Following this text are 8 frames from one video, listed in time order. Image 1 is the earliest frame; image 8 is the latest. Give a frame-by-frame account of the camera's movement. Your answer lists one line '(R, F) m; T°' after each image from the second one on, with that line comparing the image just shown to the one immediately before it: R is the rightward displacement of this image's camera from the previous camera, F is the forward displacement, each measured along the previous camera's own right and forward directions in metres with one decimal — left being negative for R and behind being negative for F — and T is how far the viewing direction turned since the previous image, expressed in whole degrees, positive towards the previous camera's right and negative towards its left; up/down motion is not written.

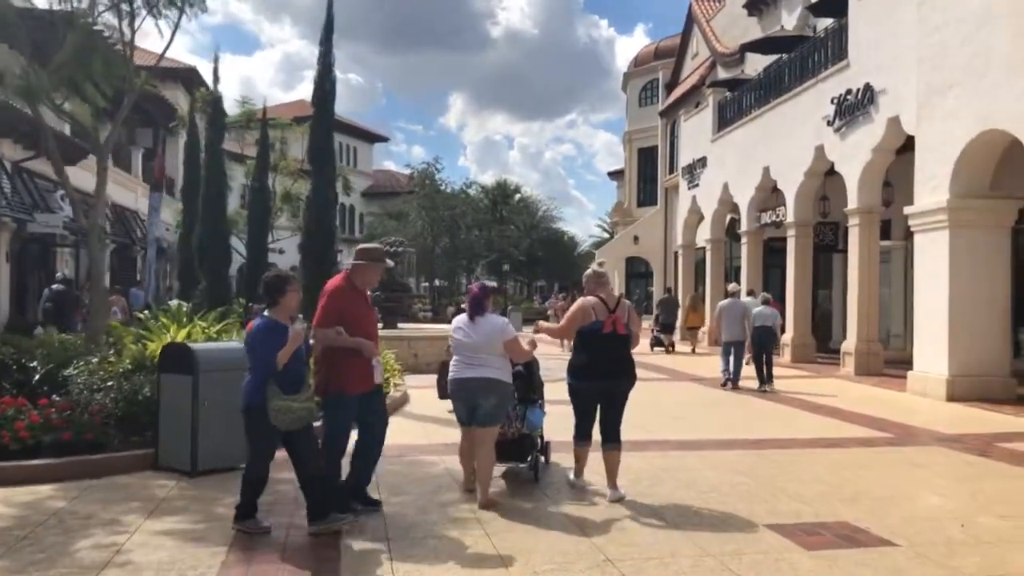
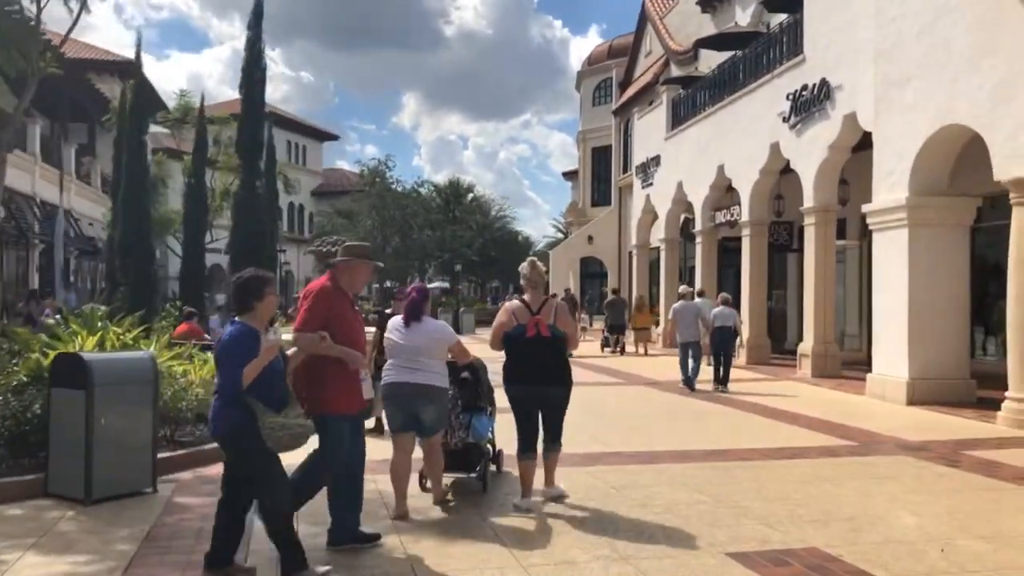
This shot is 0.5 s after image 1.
(+0.1, +0.7) m; +3°
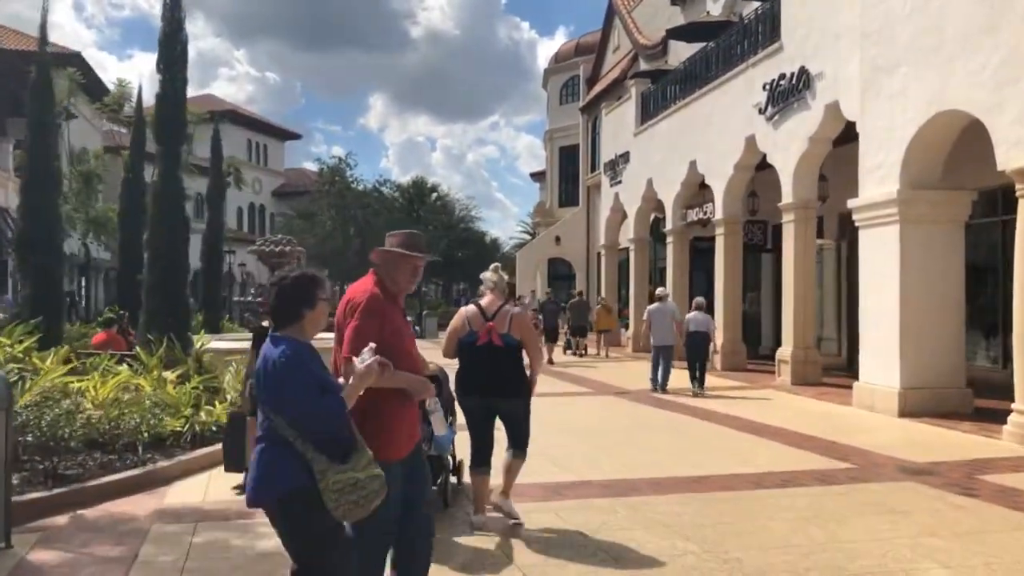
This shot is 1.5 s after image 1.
(+0.2, +1.2) m; +2°
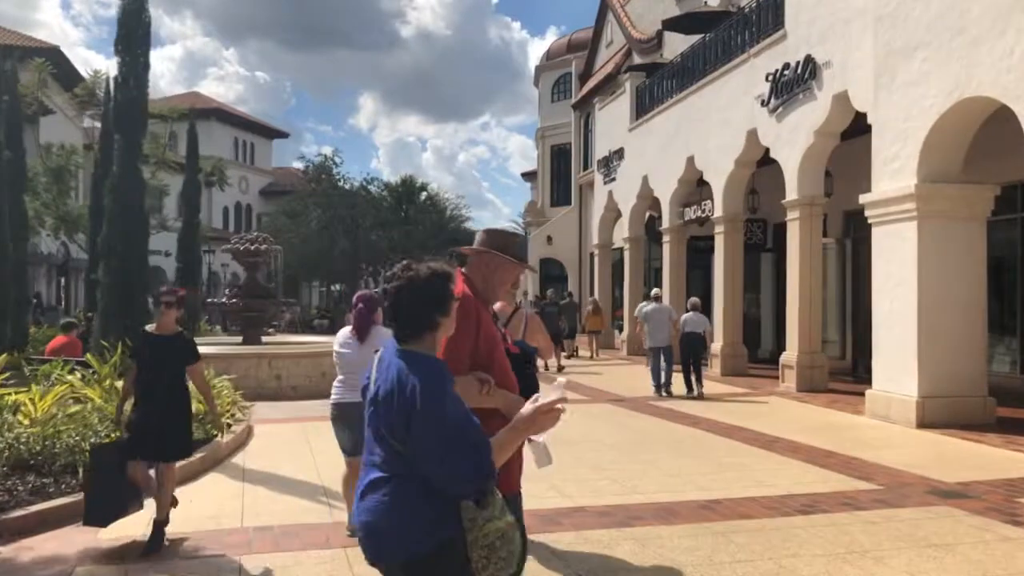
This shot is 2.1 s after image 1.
(0.0, +0.9) m; +1°
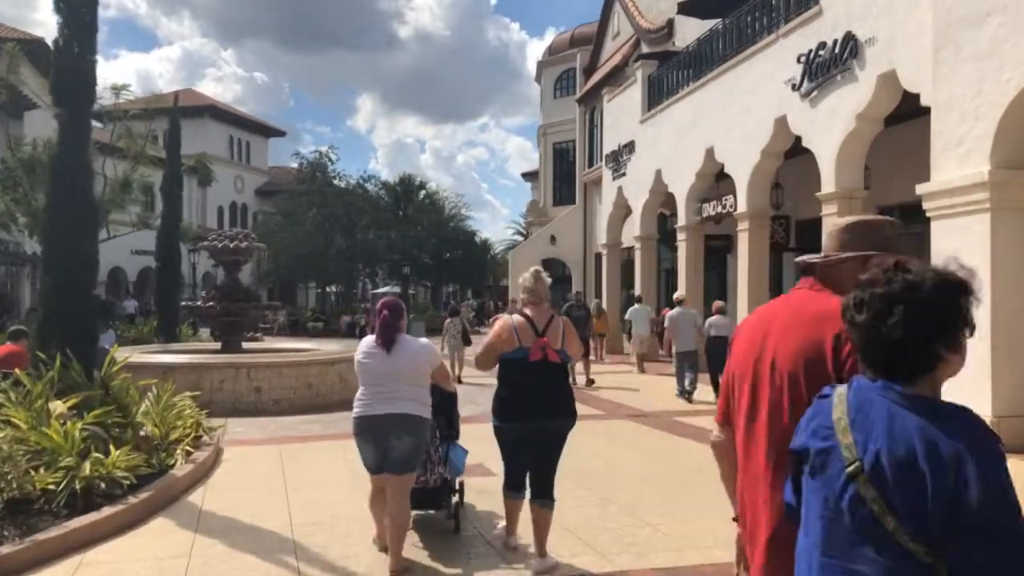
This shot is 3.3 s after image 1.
(-0.1, +1.5) m; 0°
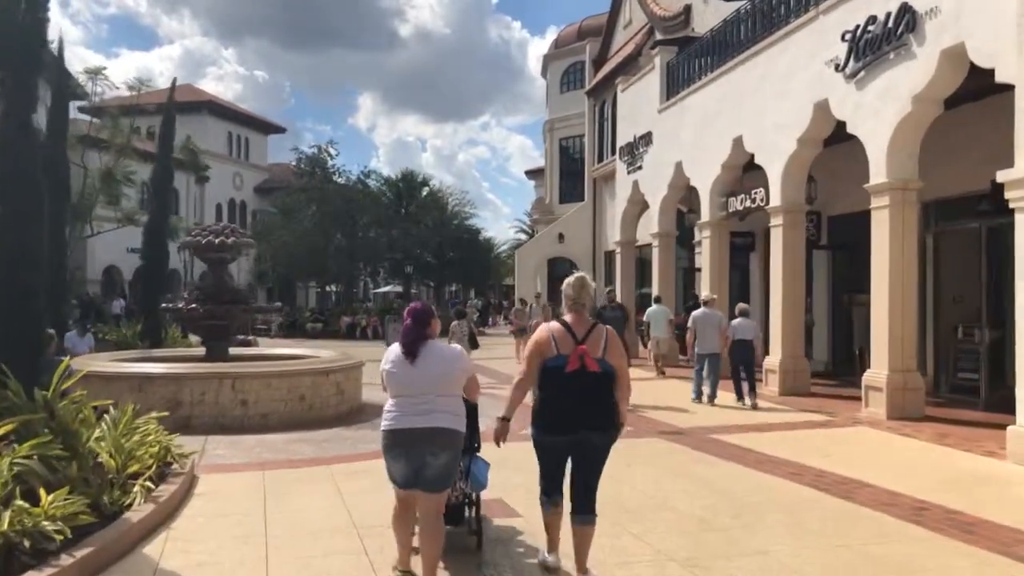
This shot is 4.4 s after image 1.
(-0.2, +1.4) m; 0°
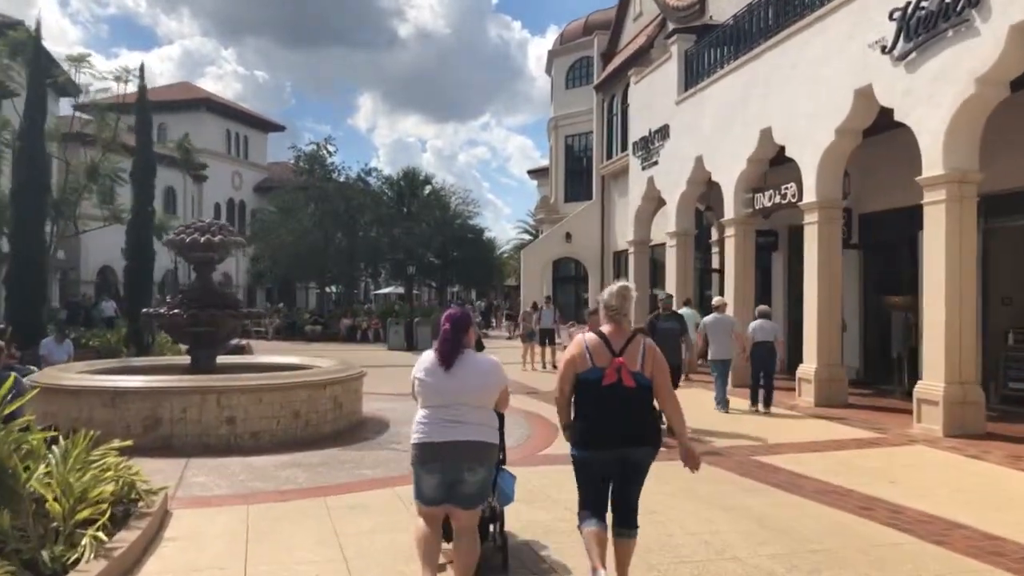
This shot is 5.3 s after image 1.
(-0.2, +1.2) m; 0°
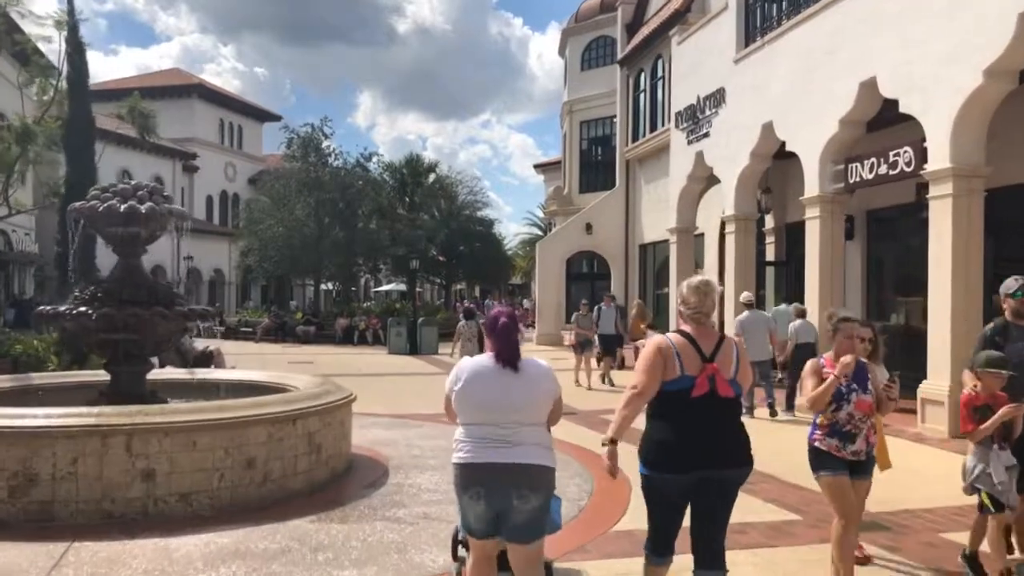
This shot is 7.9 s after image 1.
(-0.5, +3.4) m; 0°
